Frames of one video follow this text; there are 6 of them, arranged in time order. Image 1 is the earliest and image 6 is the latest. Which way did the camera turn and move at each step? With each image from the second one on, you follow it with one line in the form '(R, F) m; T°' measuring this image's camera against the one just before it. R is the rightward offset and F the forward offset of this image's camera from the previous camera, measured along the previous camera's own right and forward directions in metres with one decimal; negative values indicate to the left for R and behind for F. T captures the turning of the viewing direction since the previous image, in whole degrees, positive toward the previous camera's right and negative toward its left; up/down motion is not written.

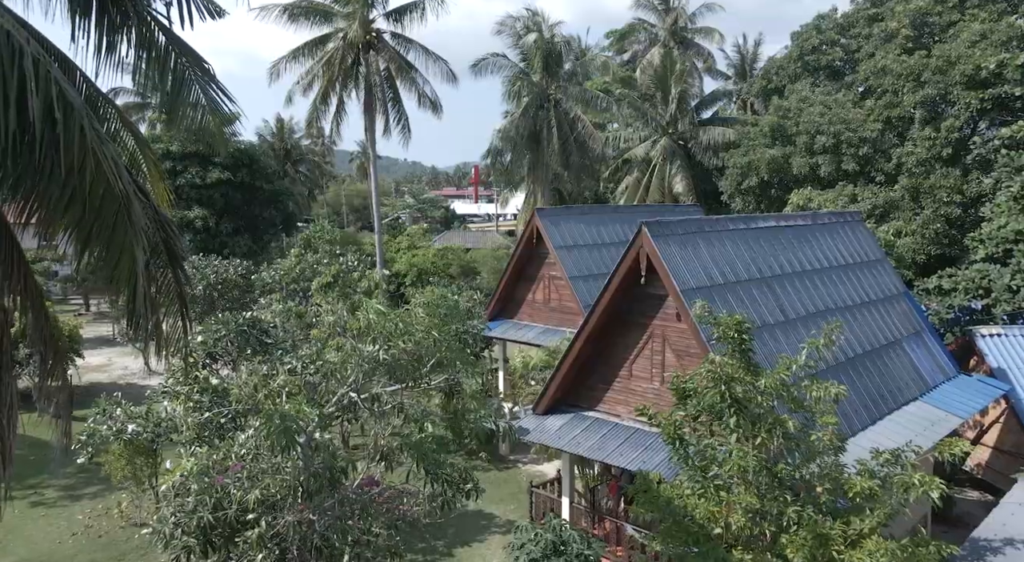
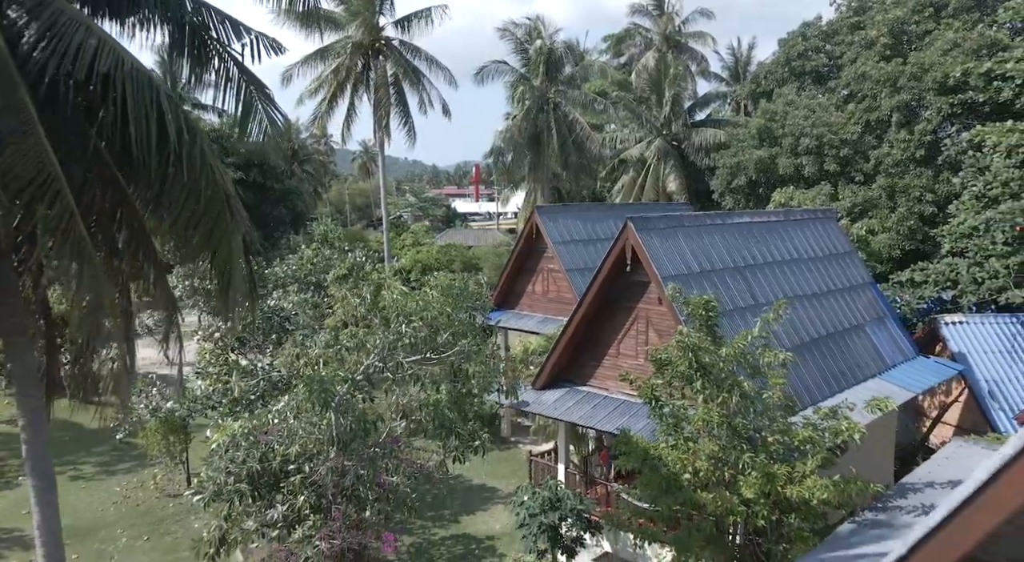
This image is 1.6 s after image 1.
(0.0, -1.3) m; 0°
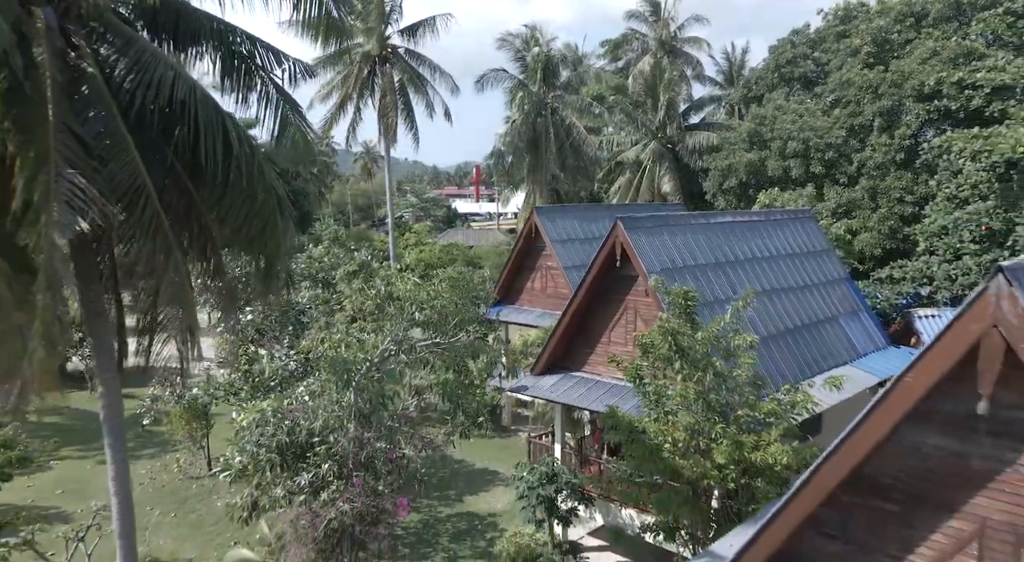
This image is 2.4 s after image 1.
(0.0, -1.1) m; 0°
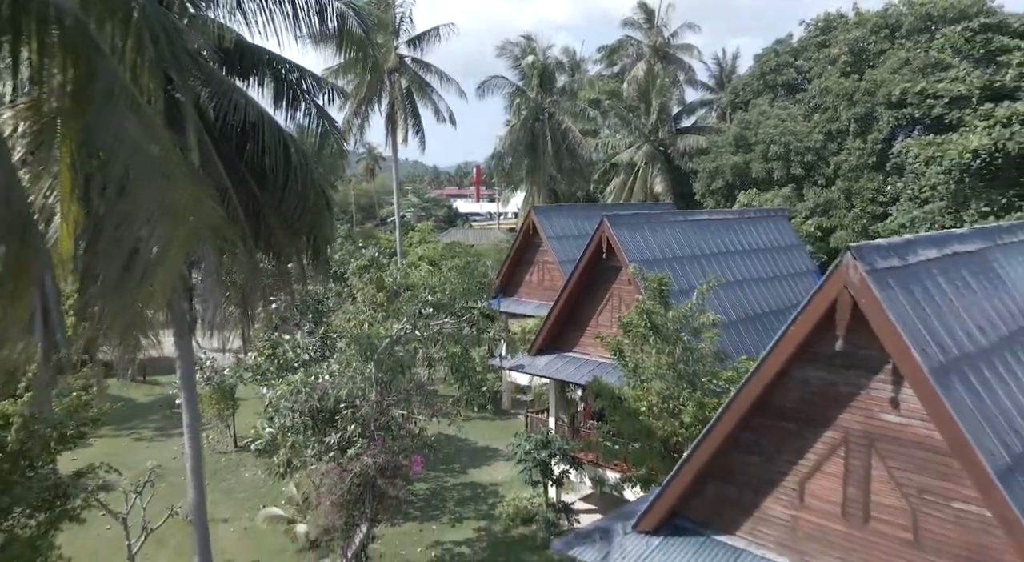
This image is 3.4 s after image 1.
(0.0, -1.6) m; 0°
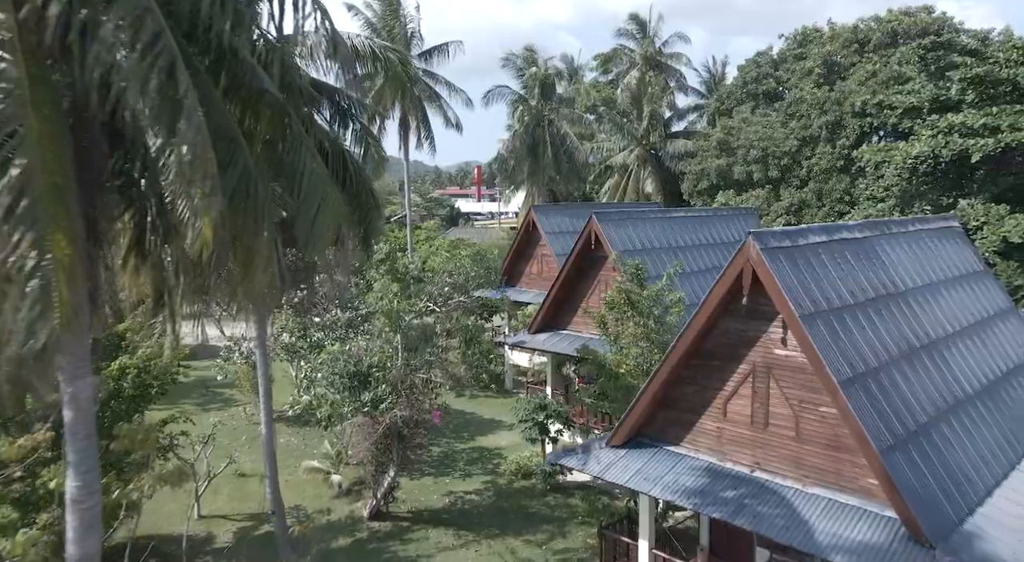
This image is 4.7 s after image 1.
(0.0, -2.4) m; 0°
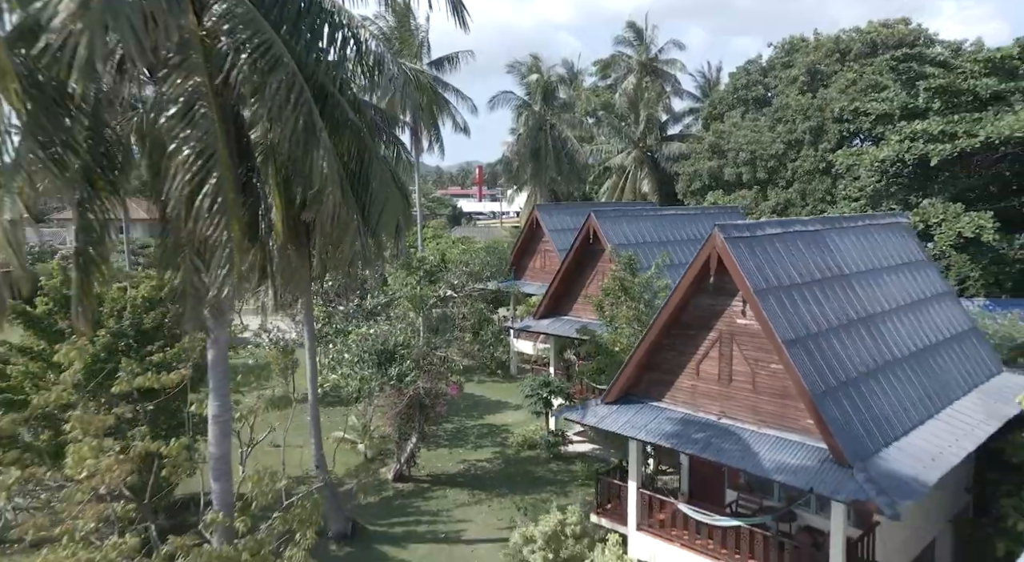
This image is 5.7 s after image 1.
(-0.1, -1.9) m; 0°
